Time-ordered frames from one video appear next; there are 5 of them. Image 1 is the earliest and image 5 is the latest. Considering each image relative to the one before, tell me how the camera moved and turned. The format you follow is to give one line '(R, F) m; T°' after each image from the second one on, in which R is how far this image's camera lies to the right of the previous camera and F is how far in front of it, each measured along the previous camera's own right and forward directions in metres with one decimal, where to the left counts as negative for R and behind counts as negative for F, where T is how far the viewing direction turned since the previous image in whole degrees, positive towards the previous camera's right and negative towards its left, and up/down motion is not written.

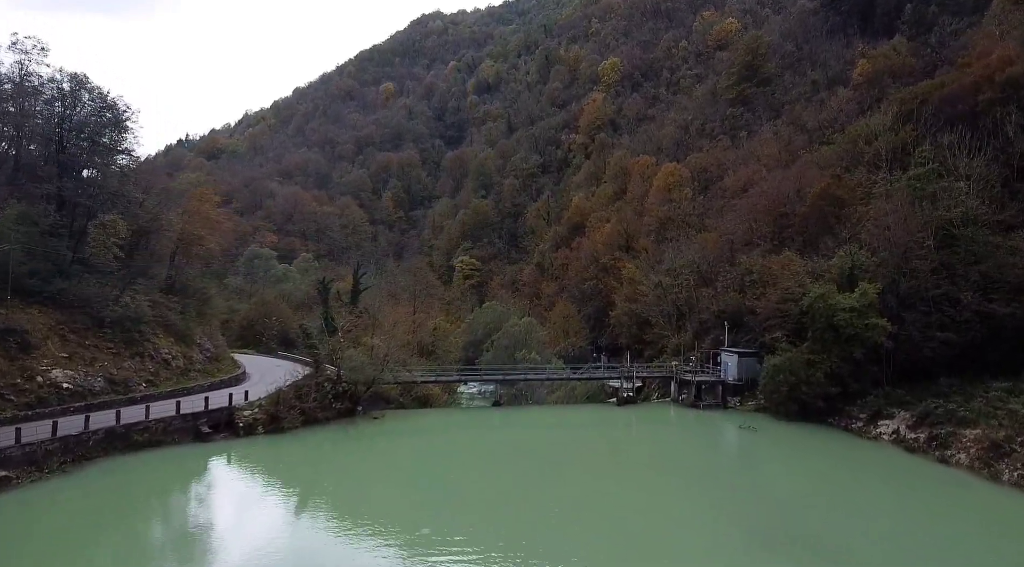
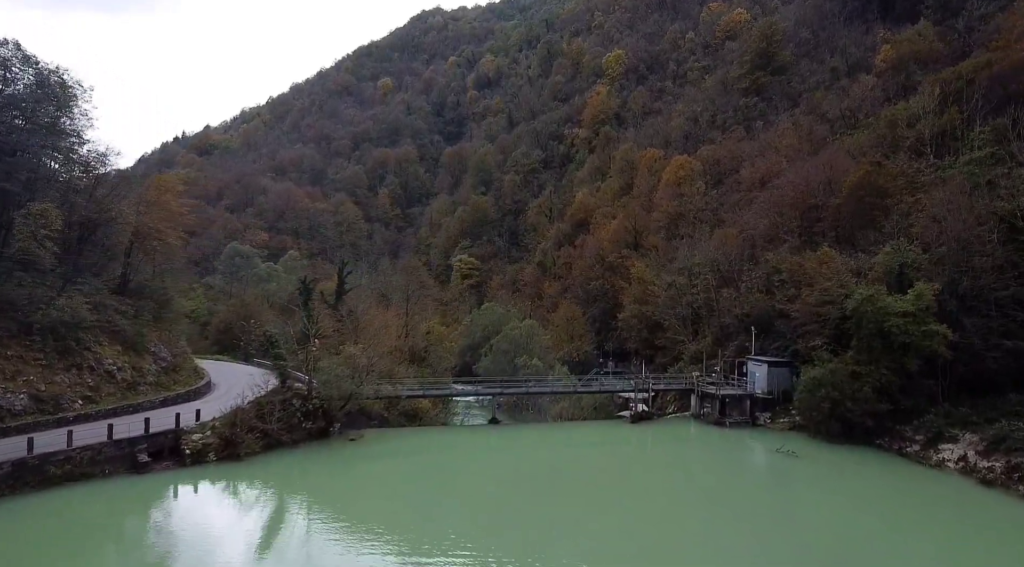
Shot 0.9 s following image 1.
(+0.1, +4.6) m; 0°
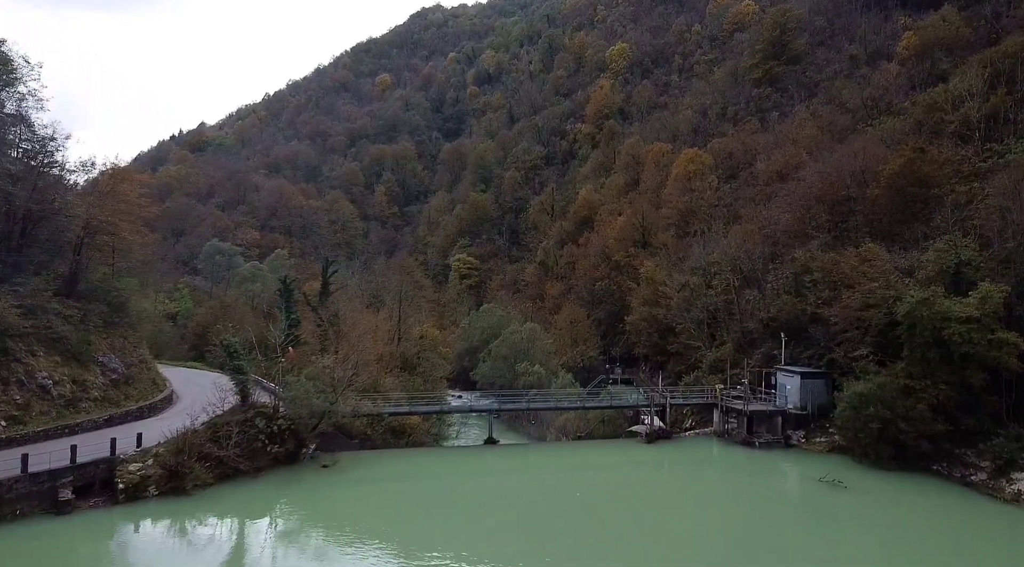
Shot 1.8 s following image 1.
(+0.1, +4.0) m; 0°
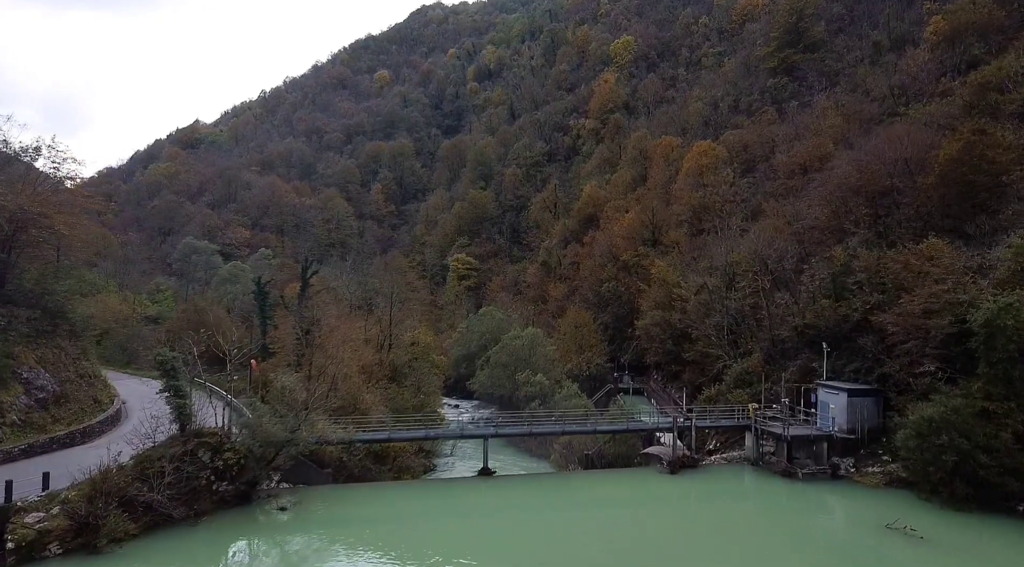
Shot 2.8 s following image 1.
(+0.1, +4.3) m; 0°
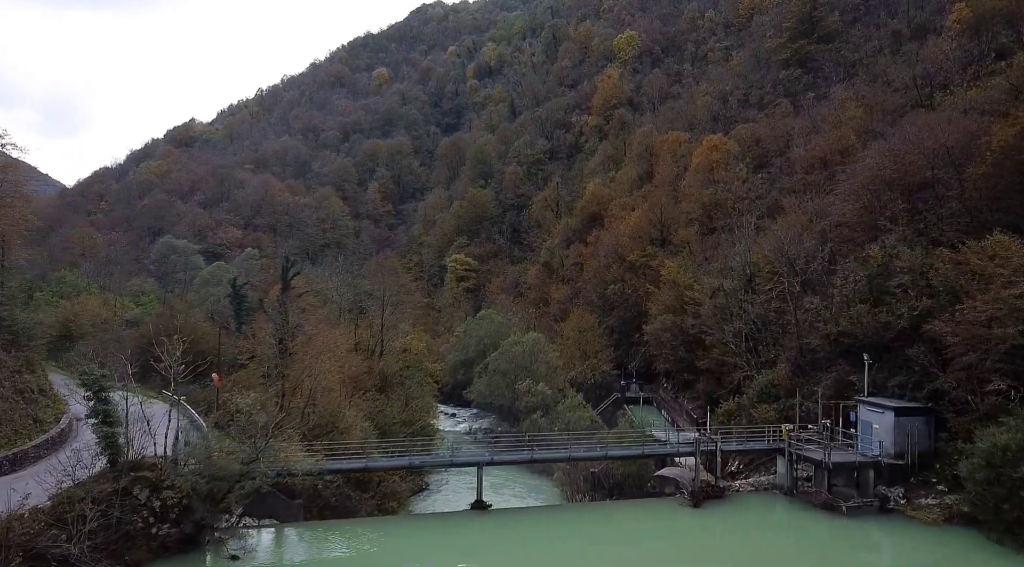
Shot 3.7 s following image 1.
(+0.1, +3.3) m; 0°
